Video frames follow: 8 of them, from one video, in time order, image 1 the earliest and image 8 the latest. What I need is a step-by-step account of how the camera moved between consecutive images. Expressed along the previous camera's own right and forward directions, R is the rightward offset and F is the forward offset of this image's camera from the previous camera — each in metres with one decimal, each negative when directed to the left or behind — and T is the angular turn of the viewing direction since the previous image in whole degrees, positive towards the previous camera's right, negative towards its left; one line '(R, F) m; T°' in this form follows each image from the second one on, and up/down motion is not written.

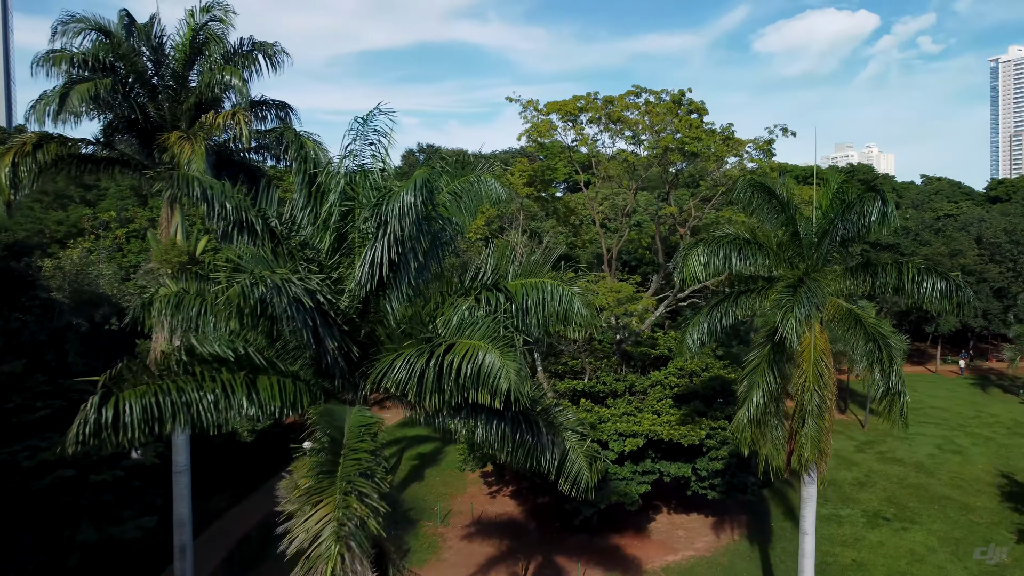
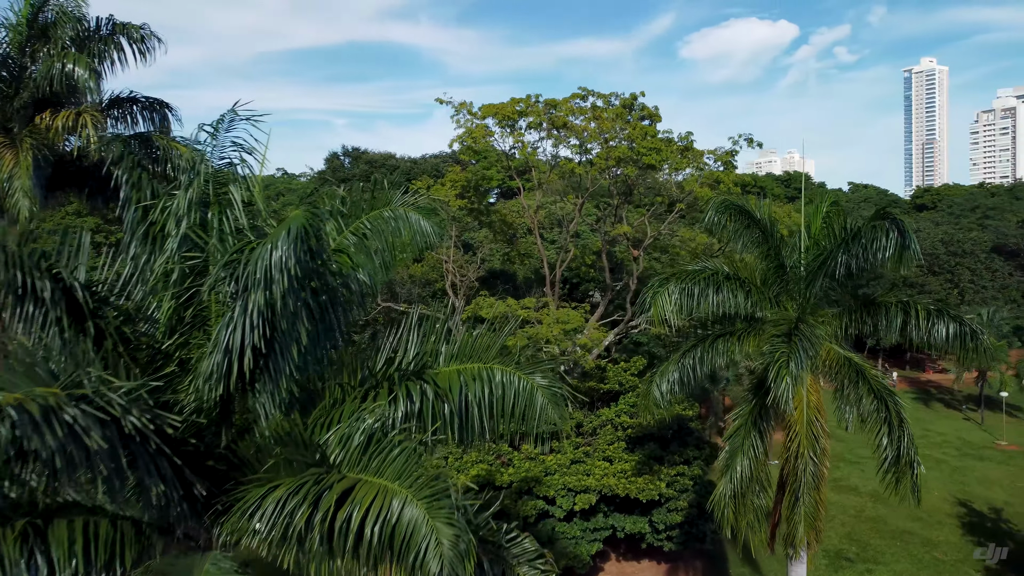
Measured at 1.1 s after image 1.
(0.0, +1.8) m; +5°
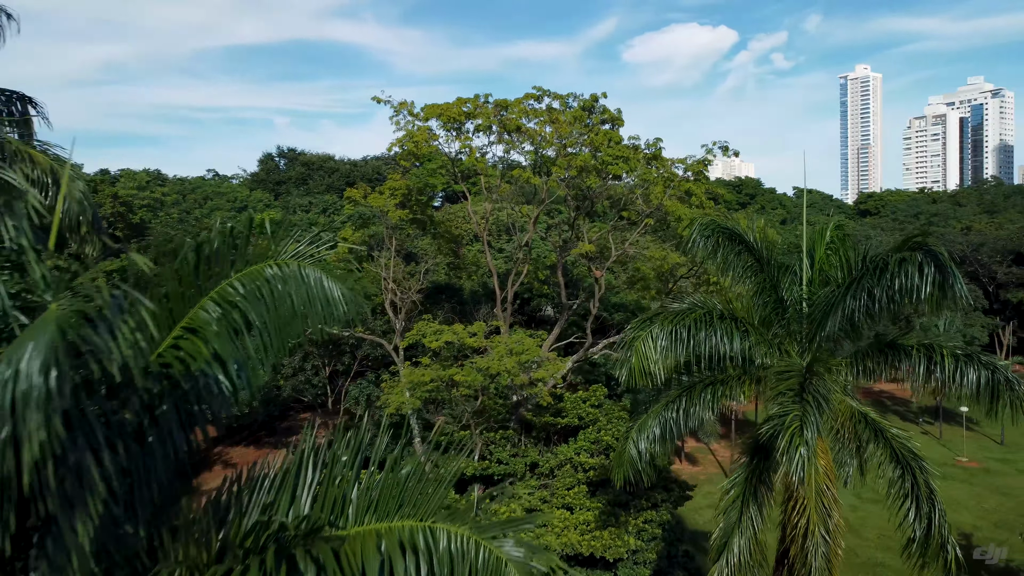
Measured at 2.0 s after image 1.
(0.0, +1.5) m; +4°
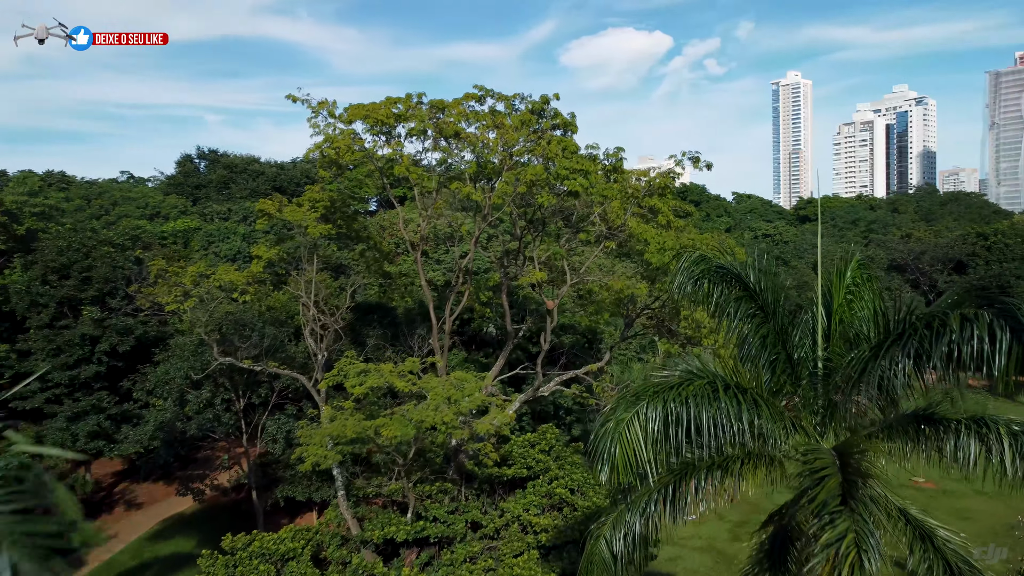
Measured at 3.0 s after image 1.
(0.0, +1.7) m; +4°
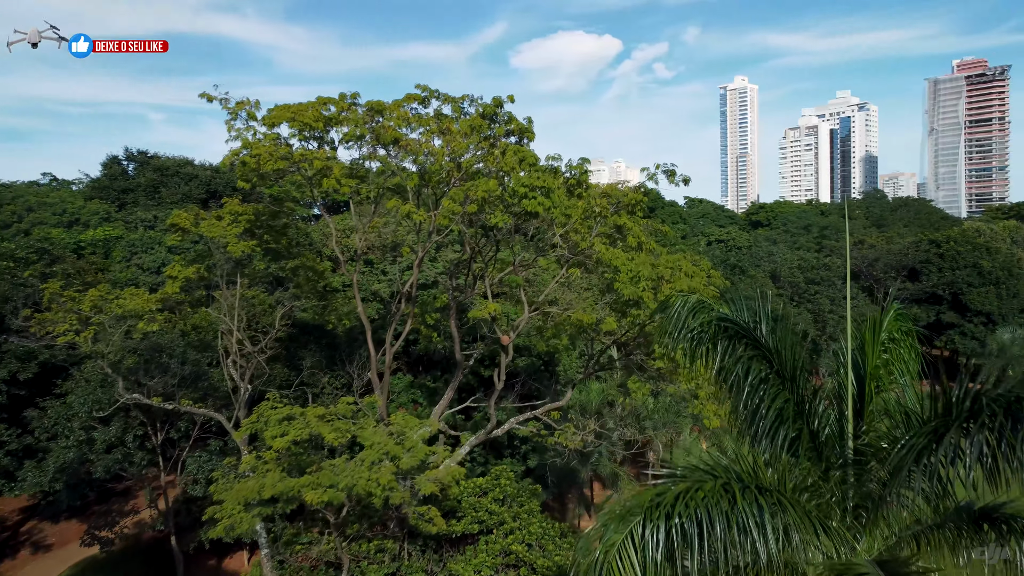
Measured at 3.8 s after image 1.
(0.0, +1.3) m; +3°
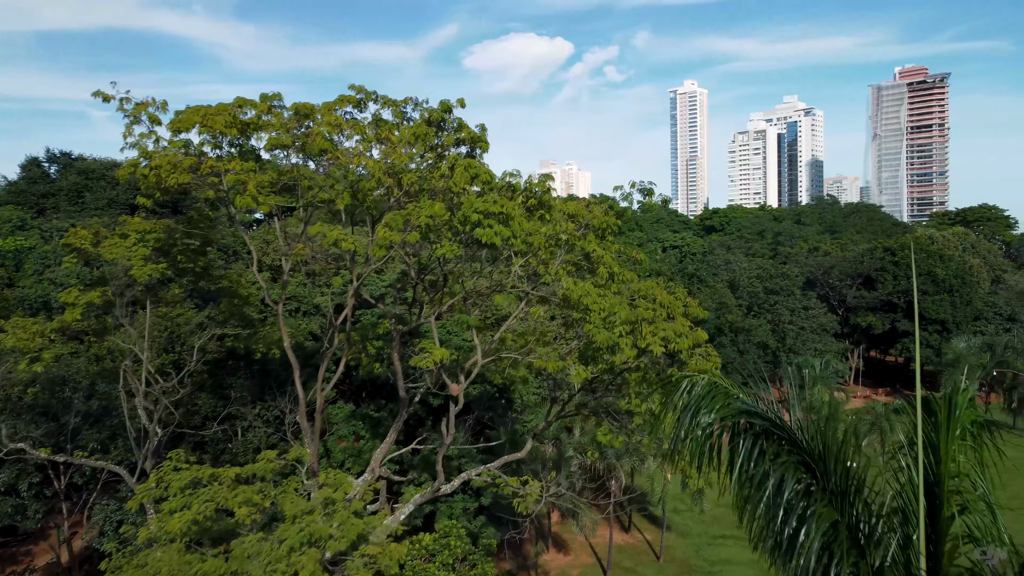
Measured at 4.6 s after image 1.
(0.0, +1.3) m; +3°
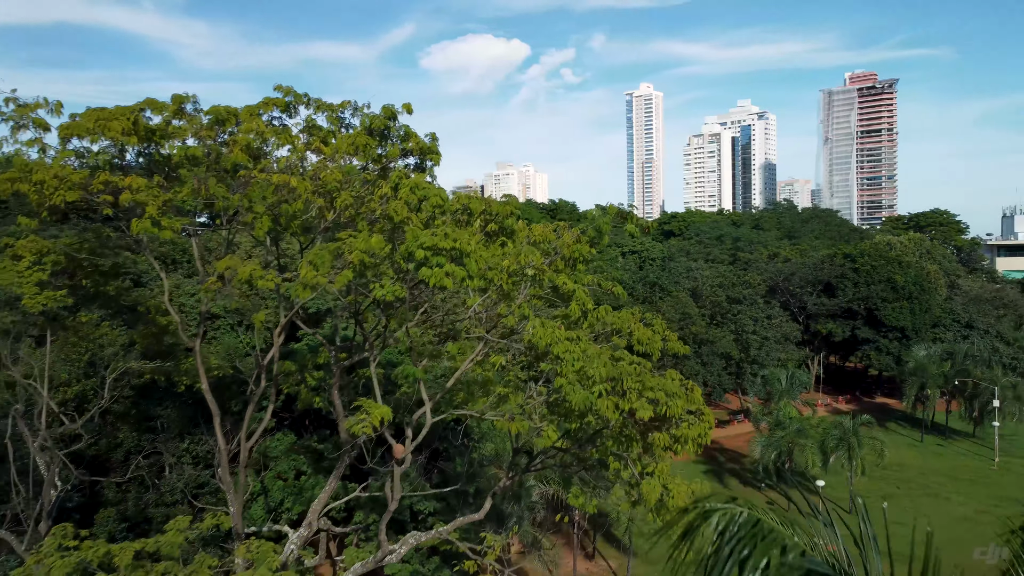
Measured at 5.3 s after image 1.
(0.0, +1.1) m; +3°
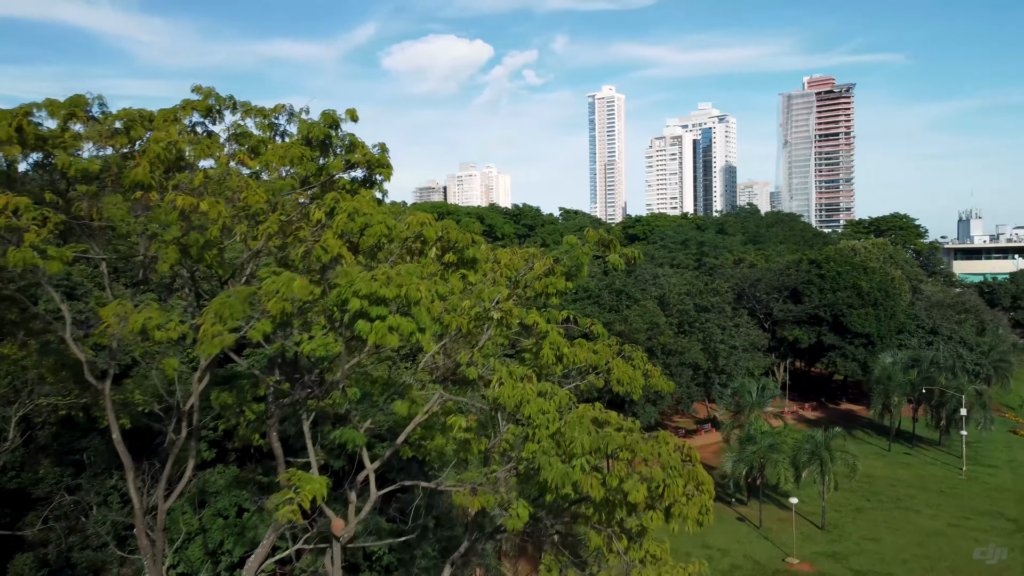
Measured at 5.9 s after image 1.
(0.0, +1.0) m; +3°
